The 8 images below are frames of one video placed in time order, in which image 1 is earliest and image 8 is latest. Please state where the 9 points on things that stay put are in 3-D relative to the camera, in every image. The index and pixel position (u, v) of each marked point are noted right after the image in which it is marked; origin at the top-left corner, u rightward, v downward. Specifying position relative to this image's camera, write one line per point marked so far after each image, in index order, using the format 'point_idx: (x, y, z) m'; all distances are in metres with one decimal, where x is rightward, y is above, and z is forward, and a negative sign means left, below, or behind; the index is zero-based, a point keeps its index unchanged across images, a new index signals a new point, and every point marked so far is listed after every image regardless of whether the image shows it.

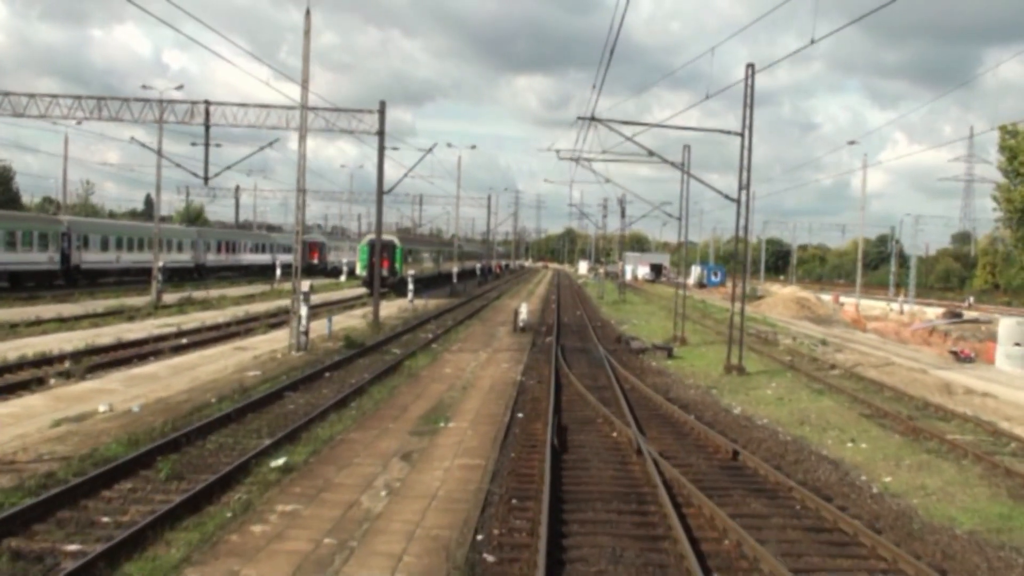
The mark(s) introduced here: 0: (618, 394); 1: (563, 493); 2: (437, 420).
0: (+1.4, -1.4, +19.4) m
1: (+0.4, -1.6, +11.4) m
2: (-0.8, -1.4, +15.6) m
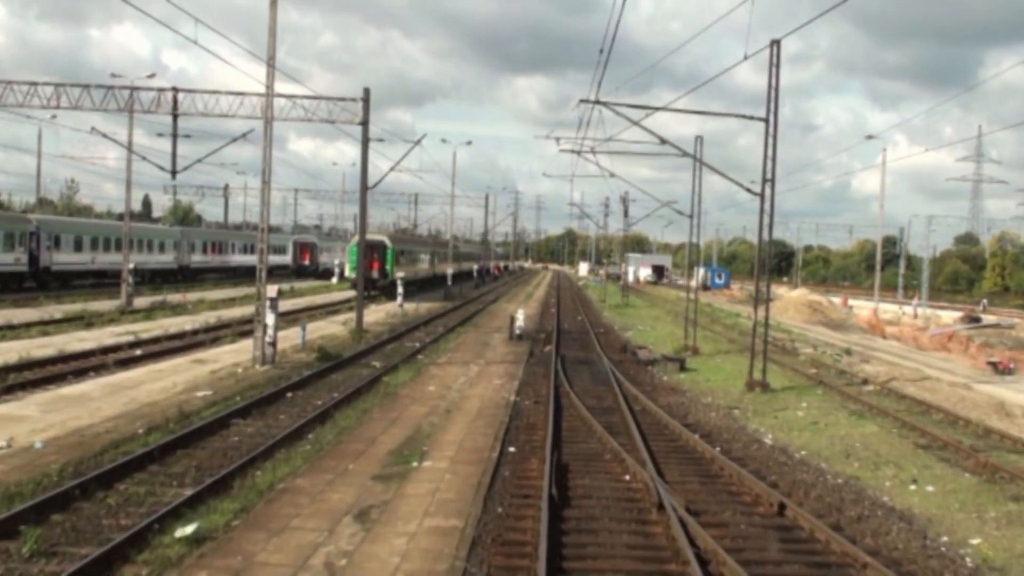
0: (+1.3, -1.5, +16.6) m
1: (+0.3, -1.7, +8.6) m
2: (-0.9, -1.5, +12.8) m
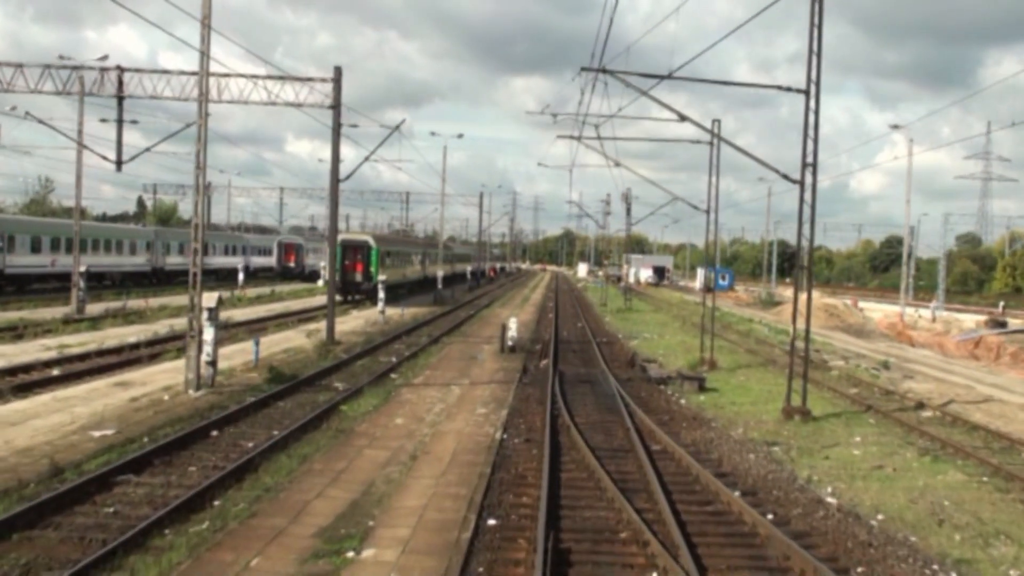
0: (+1.2, -1.6, +12.9) m
1: (+0.2, -1.7, +4.9) m
2: (-1.0, -1.6, +9.1) m
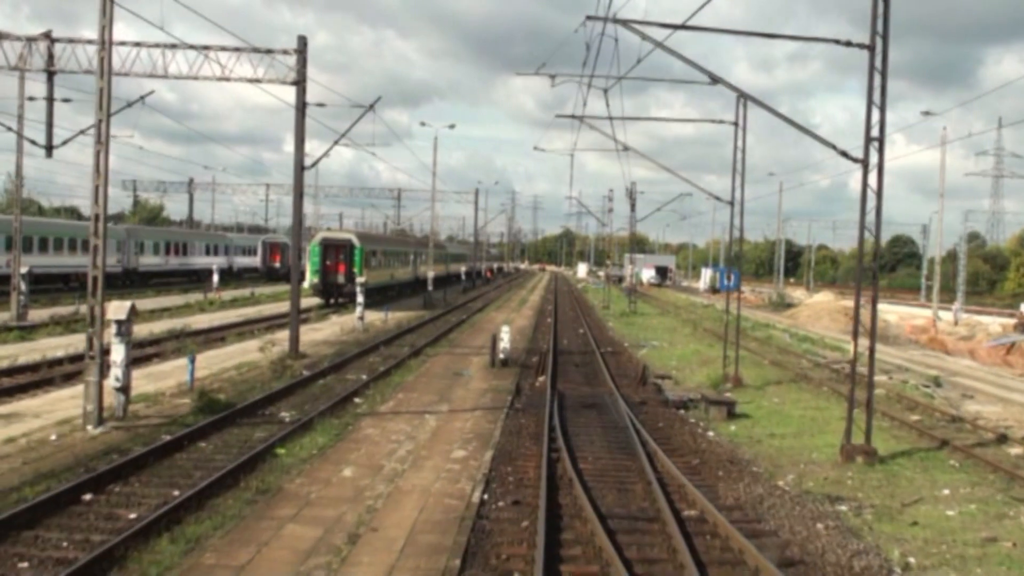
0: (+1.0, -1.6, +9.2) m
1: (0.0, -1.8, +1.2) m
2: (-1.2, -1.6, +5.4) m
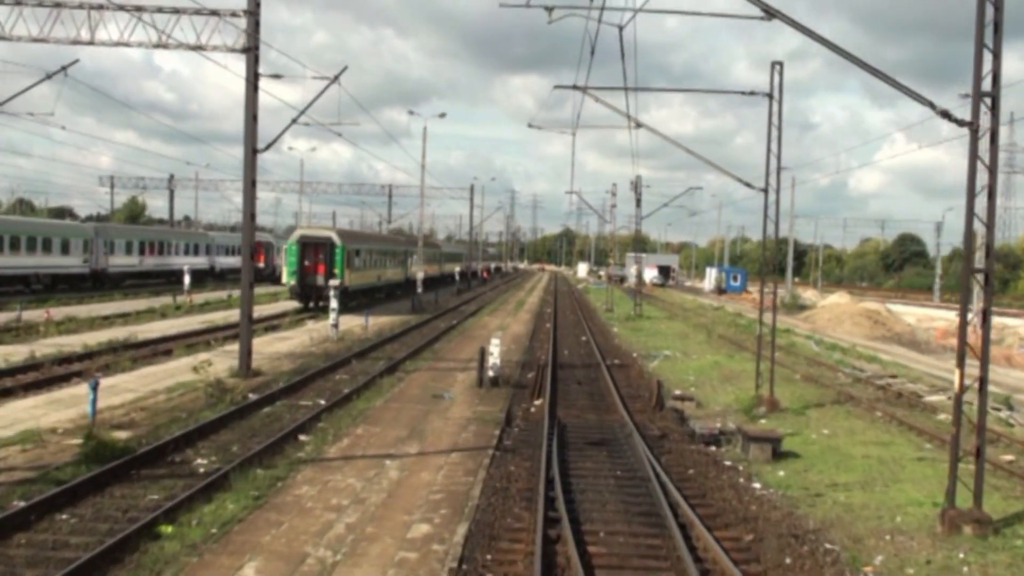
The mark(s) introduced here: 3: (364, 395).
0: (+0.9, -1.7, +5.5) m
1: (-0.1, -1.9, -2.5) m
2: (-1.3, -1.7, +1.7) m
3: (-1.8, -1.3, +18.0) m
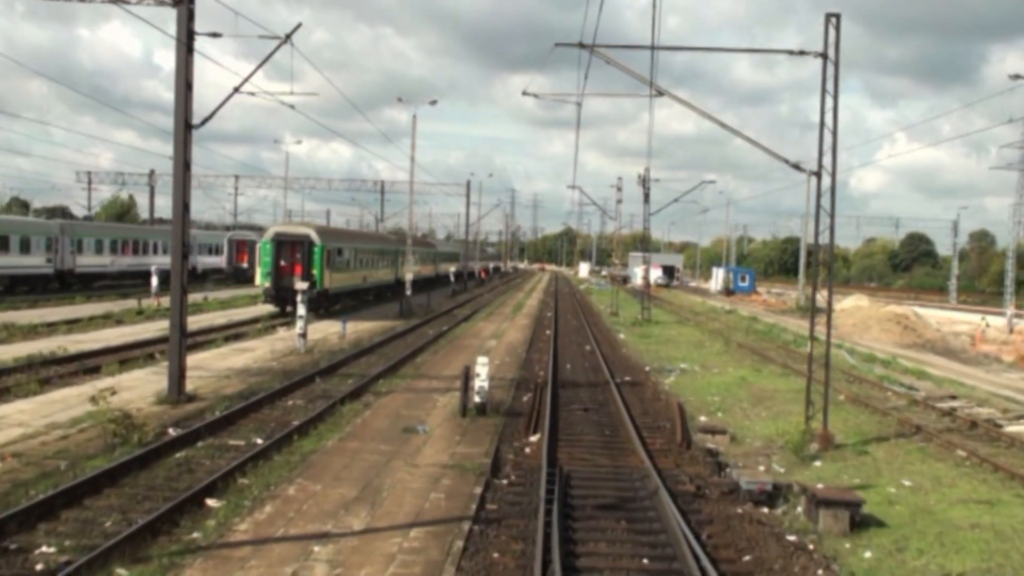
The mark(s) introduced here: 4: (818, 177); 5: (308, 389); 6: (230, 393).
0: (+0.8, -1.8, +1.8) m
1: (-0.2, -2.0, -6.2) m
2: (-1.4, -1.8, -2.0) m
3: (-1.9, -1.4, +14.3) m
4: (+3.1, +1.1, +14.7) m
5: (-2.6, -1.3, +19.0) m
6: (-3.4, -1.3, +17.8) m
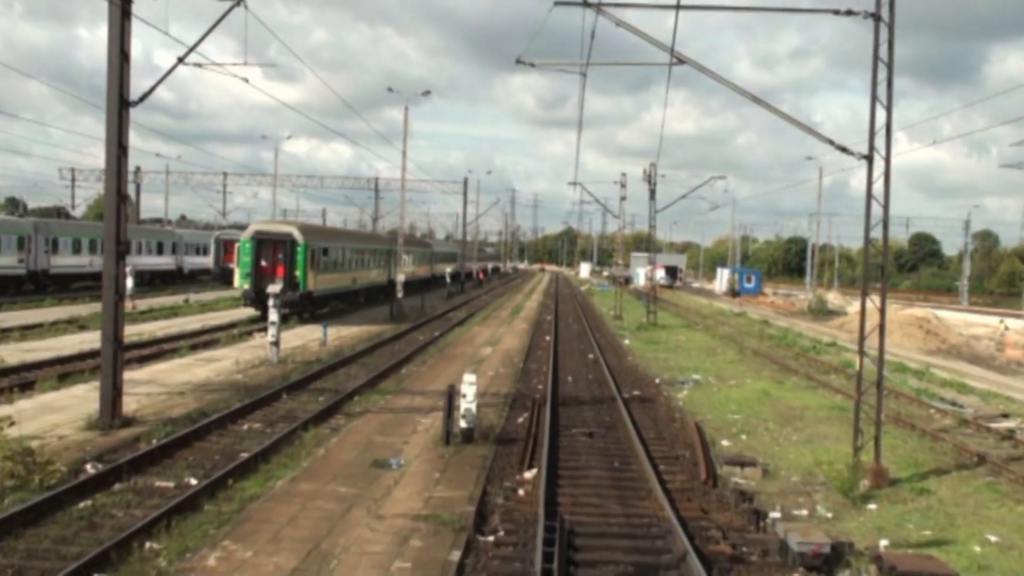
0: (+0.7, -1.8, -0.7) m
1: (-0.3, -2.0, -8.7) m
2: (-1.5, -1.8, -4.4) m
3: (-2.0, -1.4, +11.9) m
4: (+3.0, +1.1, +12.2) m
5: (-2.7, -1.3, +16.6) m
6: (-3.5, -1.3, +15.3) m
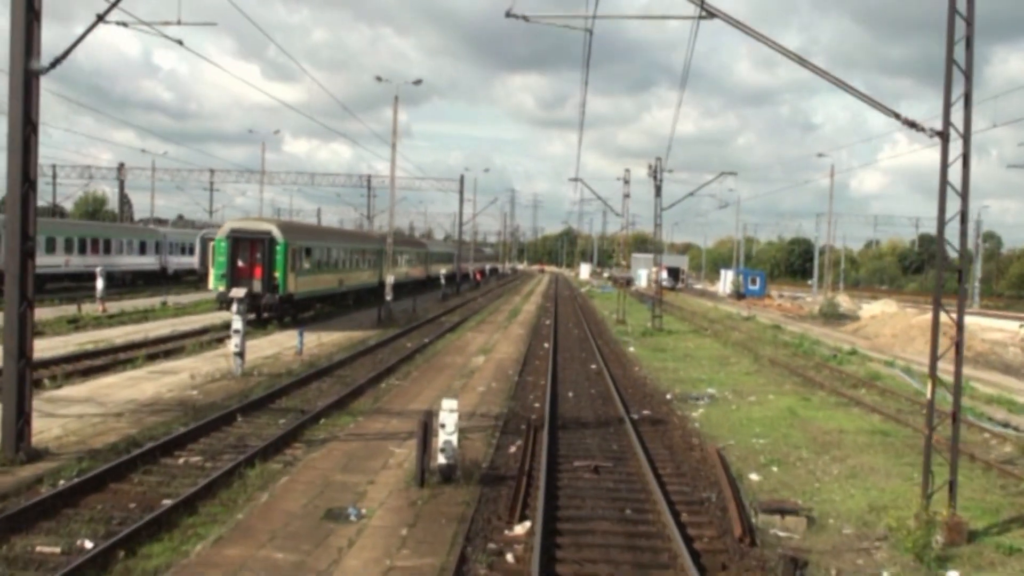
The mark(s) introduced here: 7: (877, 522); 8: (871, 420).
0: (+0.7, -1.9, -3.1) m
1: (-0.3, -2.0, -11.1) m
2: (-1.5, -1.9, -6.9) m
3: (-2.1, -1.5, +9.4) m
4: (+2.9, +1.0, +9.8) m
5: (-2.8, -1.4, +14.1) m
6: (-3.6, -1.4, +12.9) m
7: (+2.7, -1.7, +11.0) m
8: (+4.3, -1.5, +18.2) m
